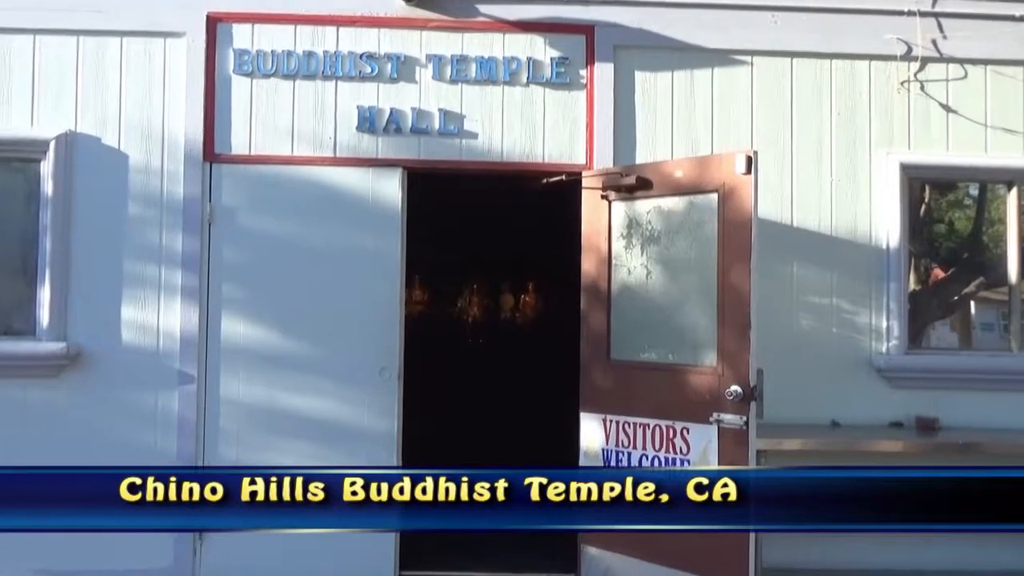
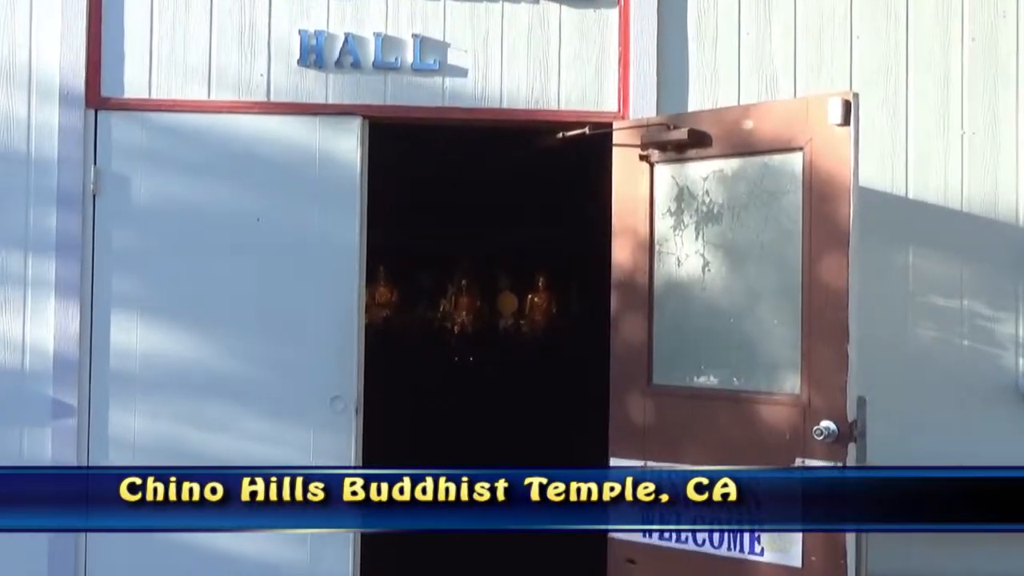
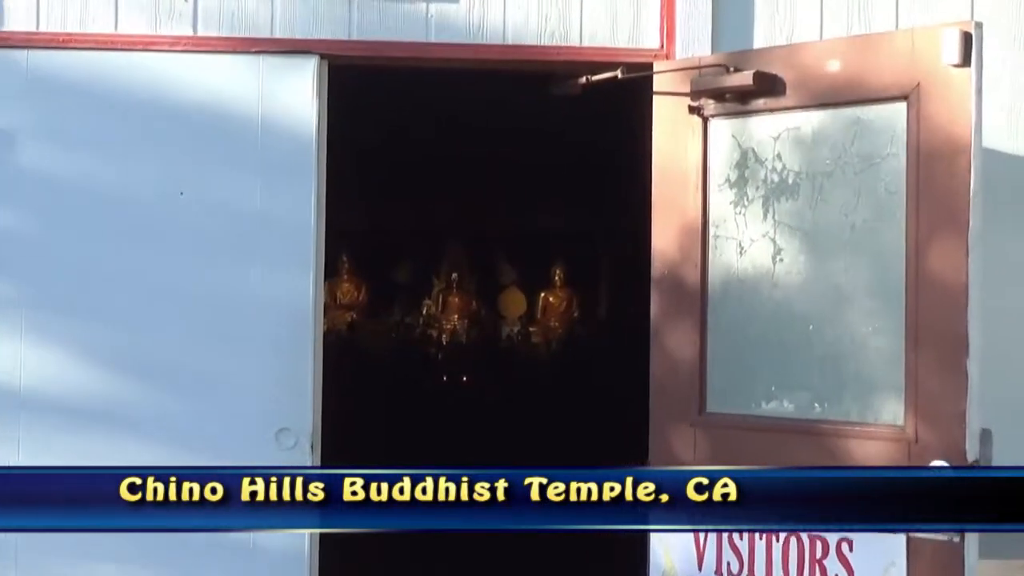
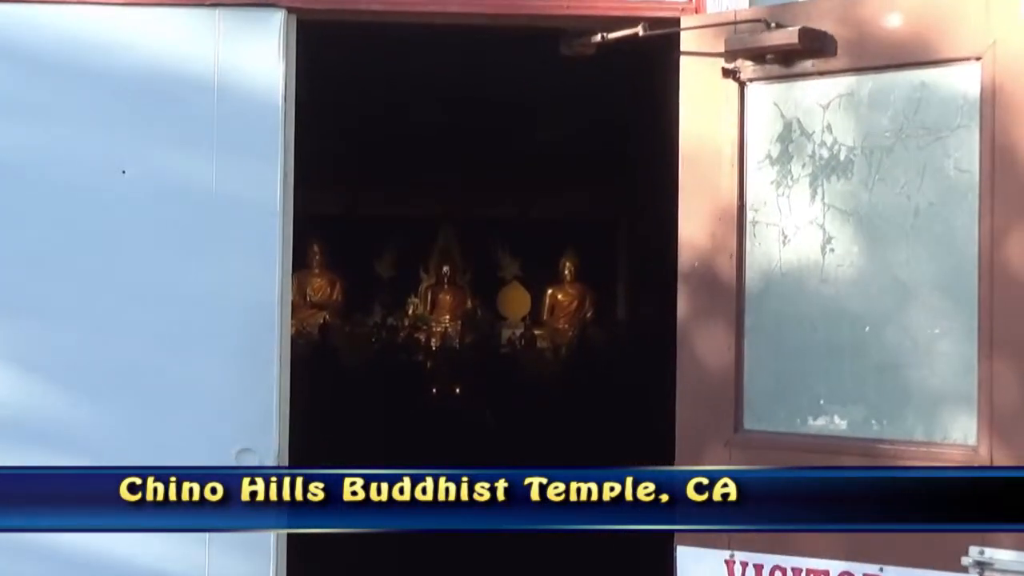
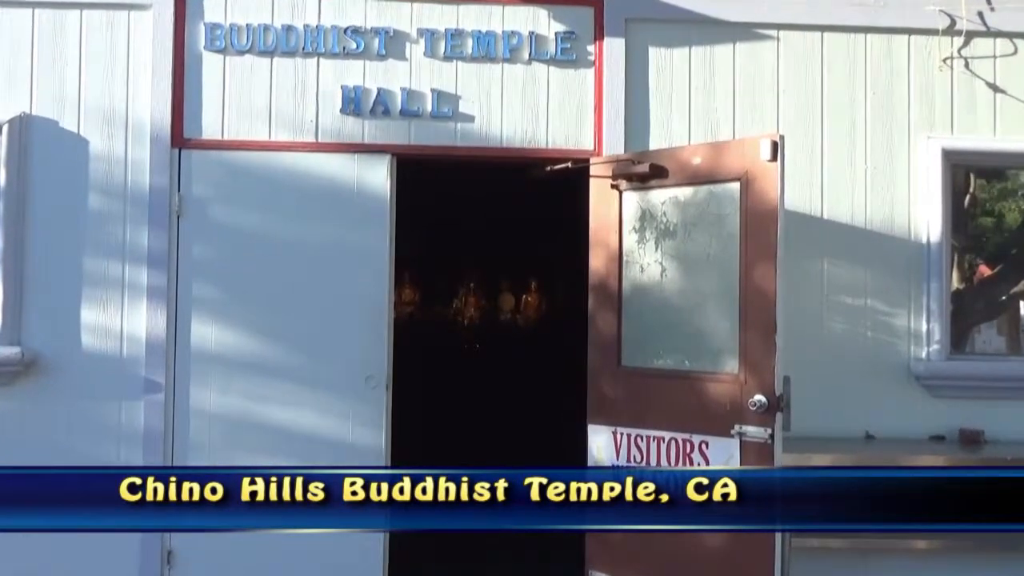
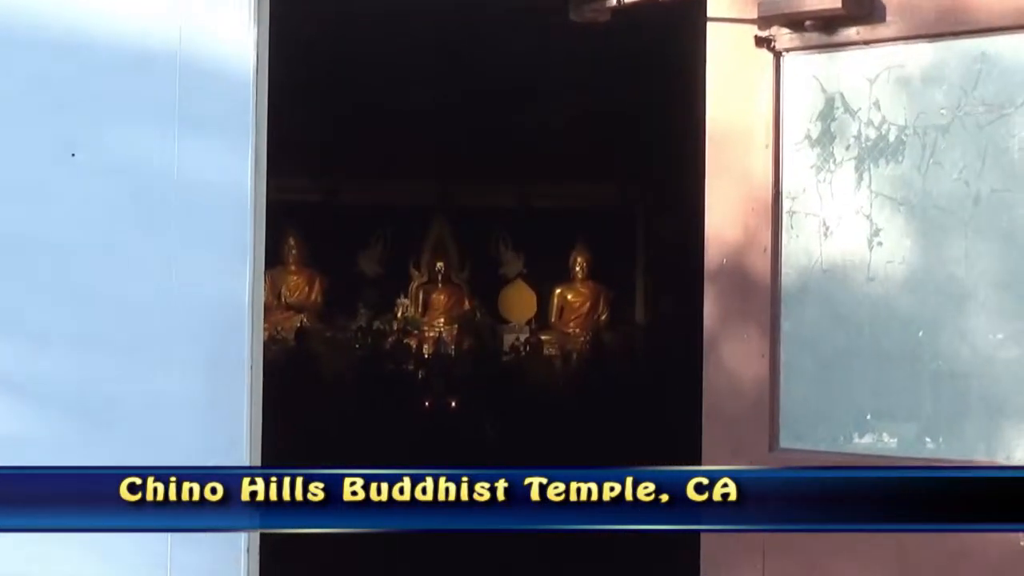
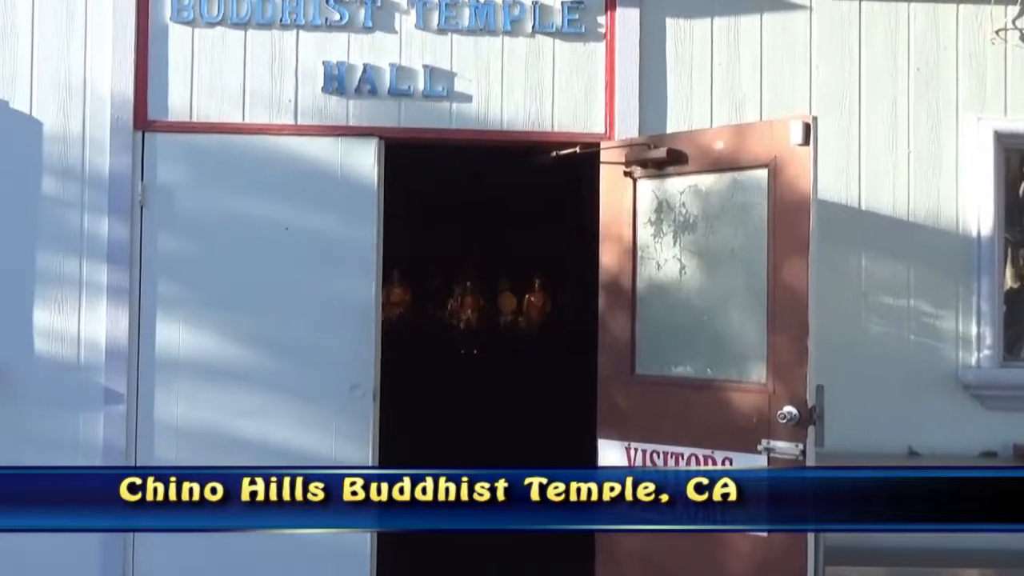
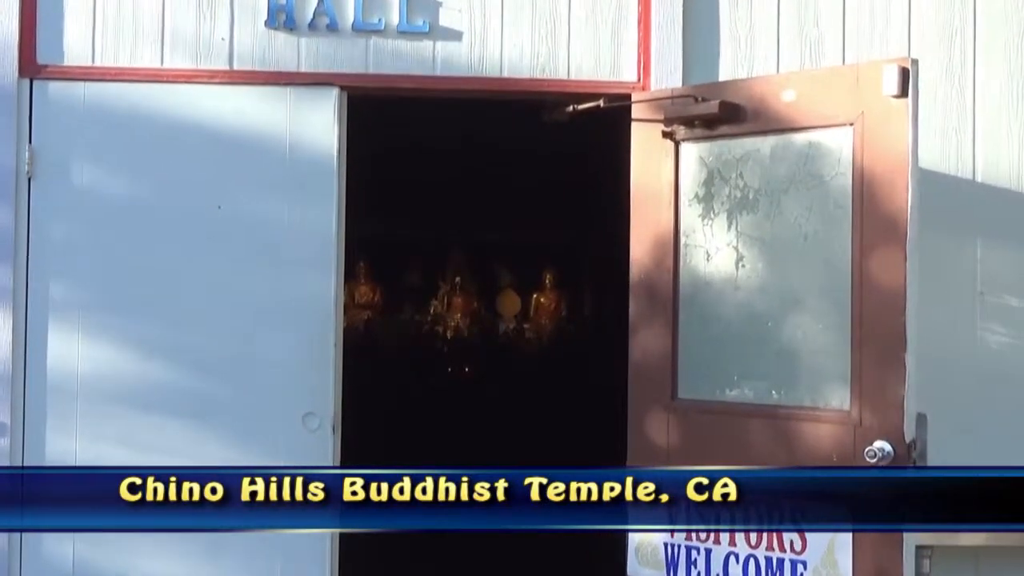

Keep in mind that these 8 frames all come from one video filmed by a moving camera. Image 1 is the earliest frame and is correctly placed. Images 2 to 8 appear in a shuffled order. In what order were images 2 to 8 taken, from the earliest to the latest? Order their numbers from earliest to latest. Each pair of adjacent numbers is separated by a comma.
5, 7, 2, 8, 3, 4, 6
